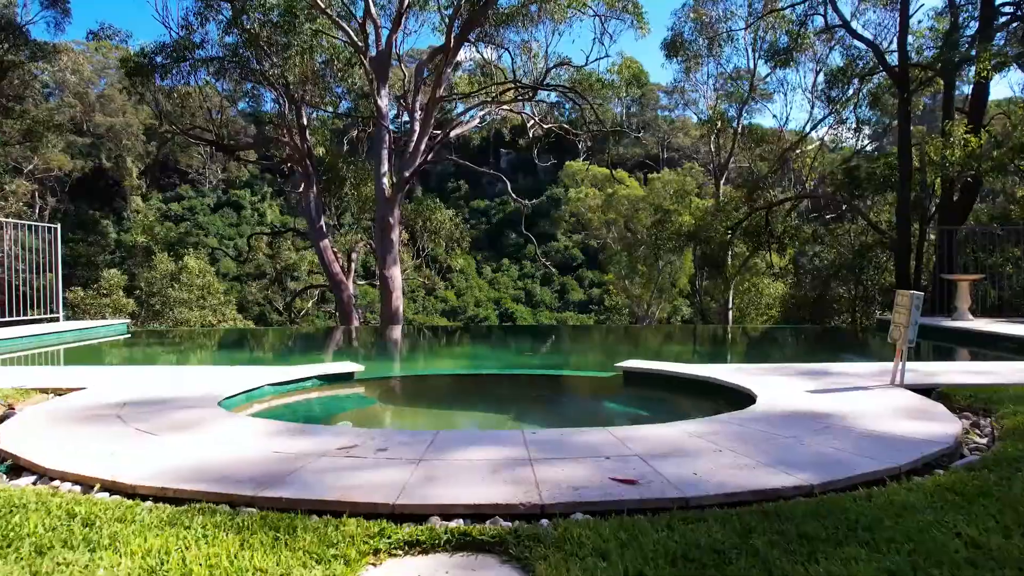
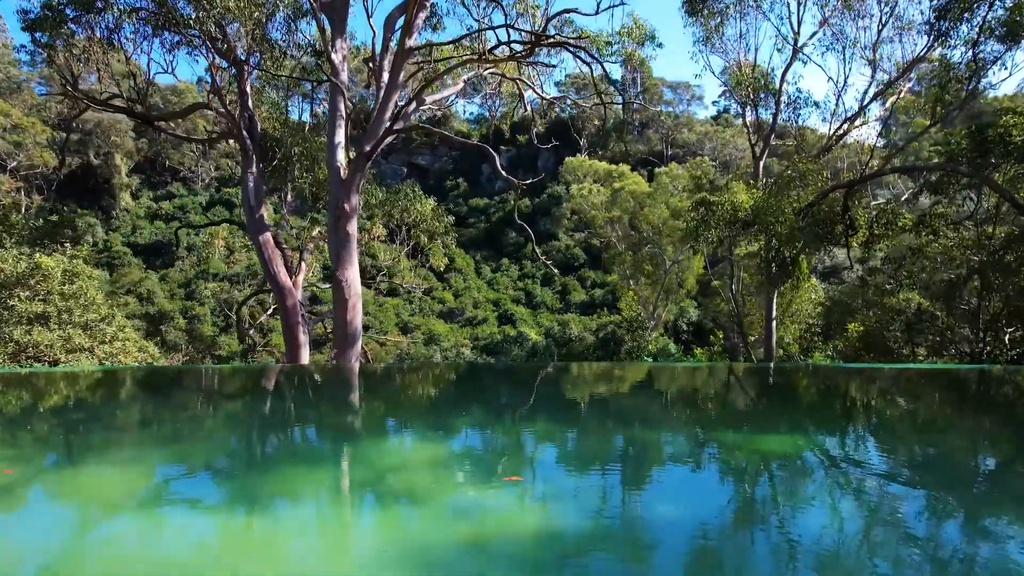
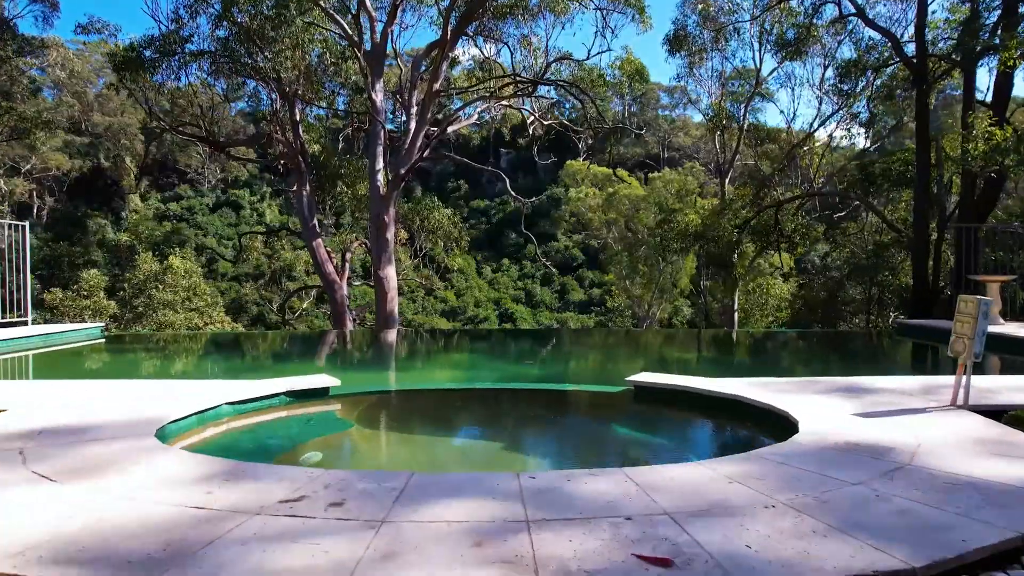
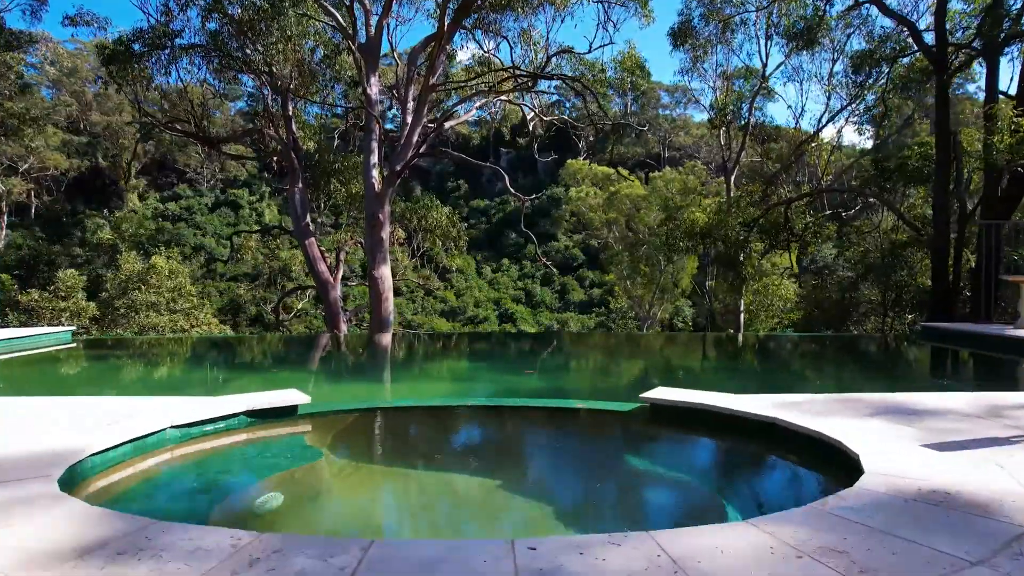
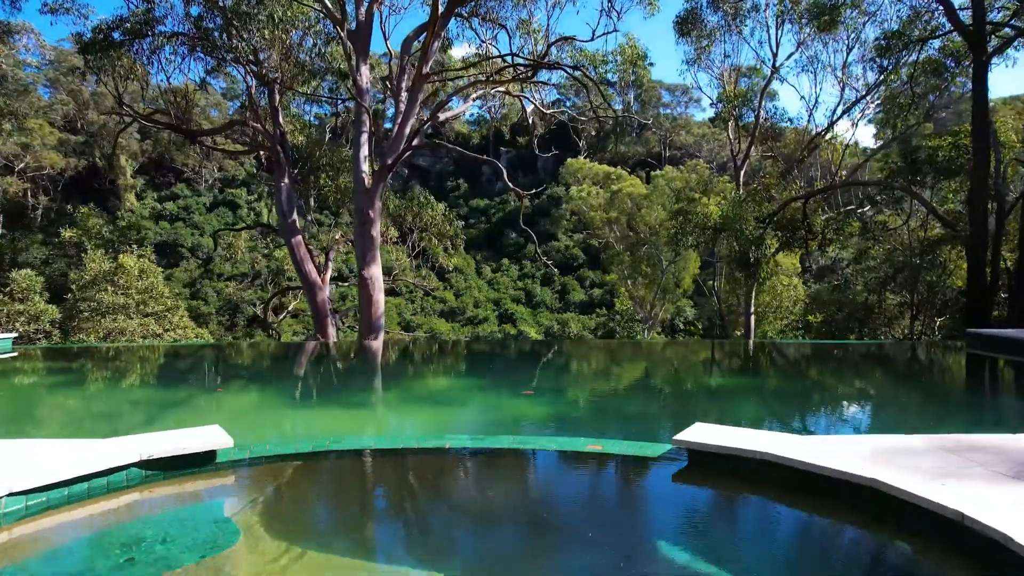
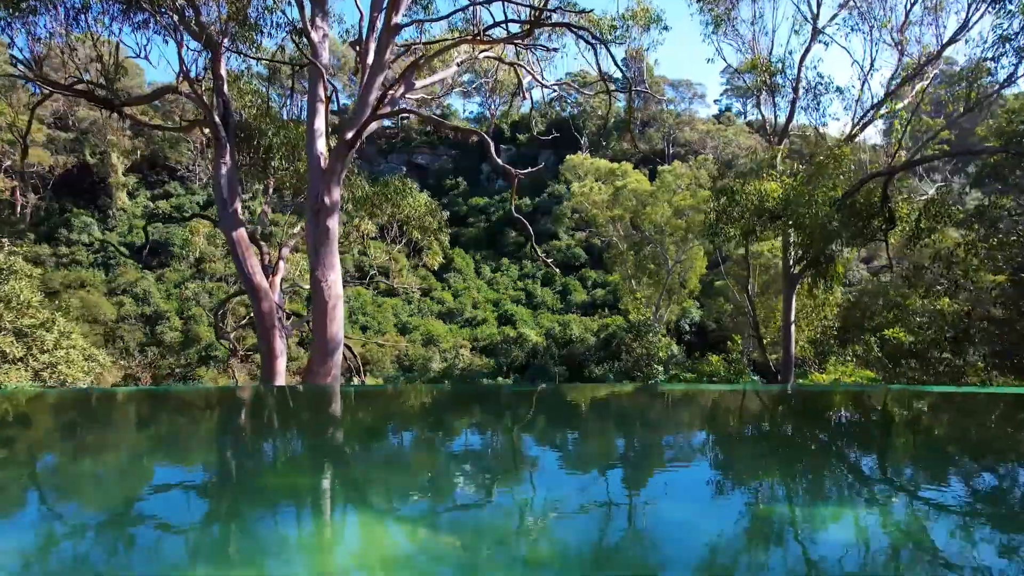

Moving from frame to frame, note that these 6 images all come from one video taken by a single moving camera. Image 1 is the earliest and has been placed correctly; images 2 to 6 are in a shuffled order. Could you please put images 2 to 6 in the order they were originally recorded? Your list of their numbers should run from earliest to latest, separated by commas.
3, 4, 5, 2, 6
